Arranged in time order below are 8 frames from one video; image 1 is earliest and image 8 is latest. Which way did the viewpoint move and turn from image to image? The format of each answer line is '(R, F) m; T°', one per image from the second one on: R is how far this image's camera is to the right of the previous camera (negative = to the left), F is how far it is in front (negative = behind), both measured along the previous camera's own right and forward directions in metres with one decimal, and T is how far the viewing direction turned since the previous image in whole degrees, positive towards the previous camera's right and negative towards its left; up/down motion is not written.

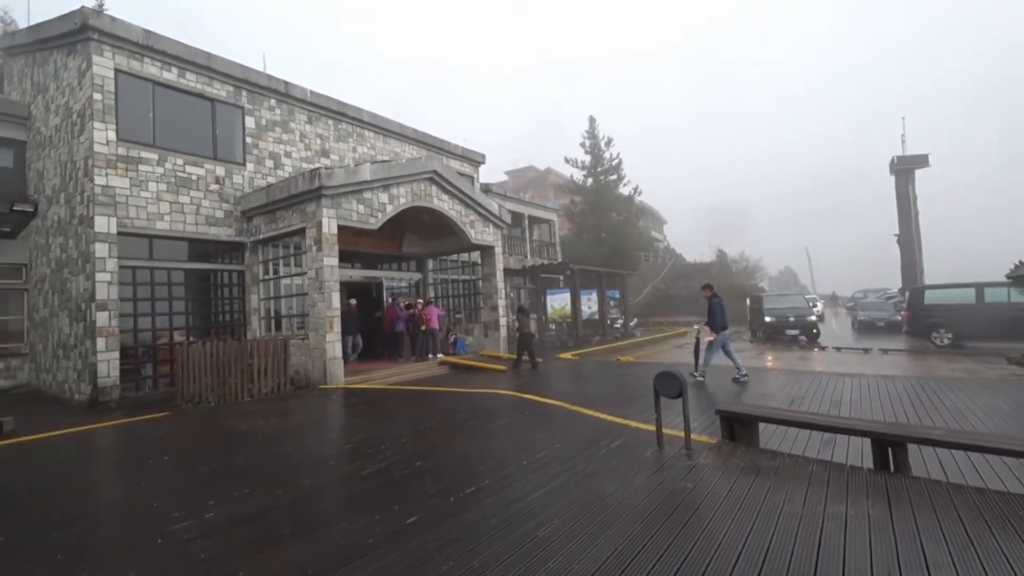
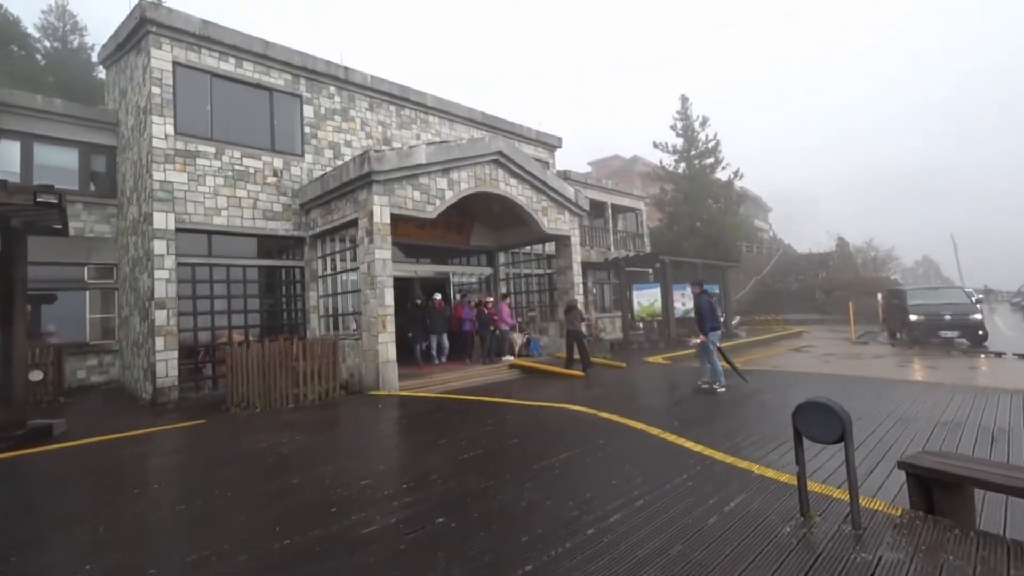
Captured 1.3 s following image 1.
(+0.2, +1.6) m; -11°
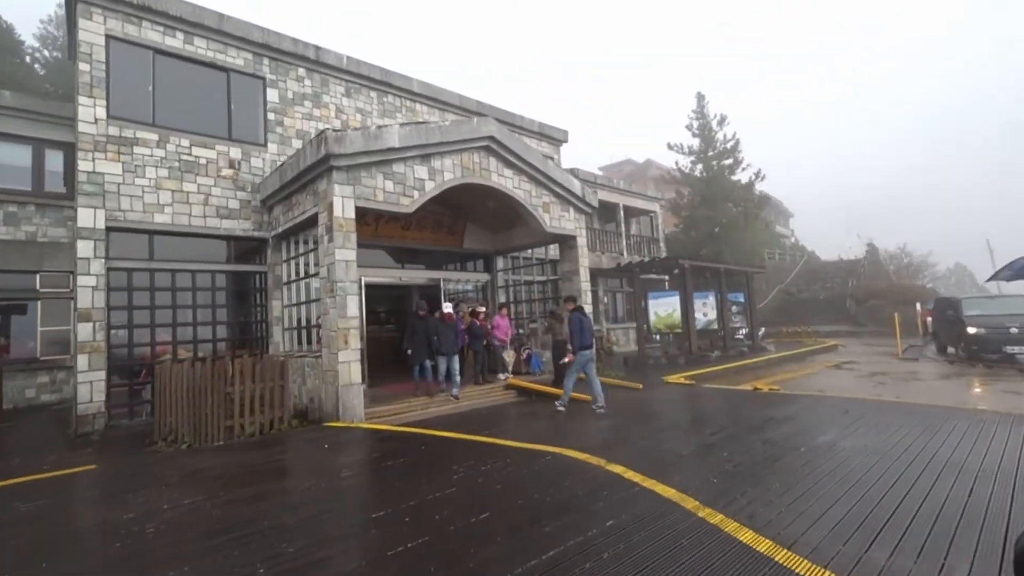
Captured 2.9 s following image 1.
(+0.4, +1.5) m; -2°
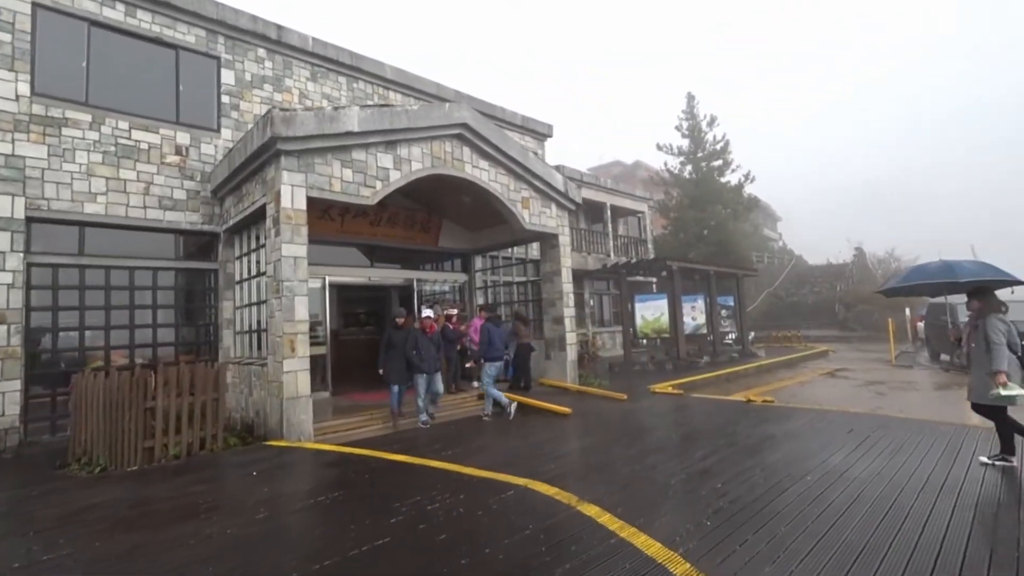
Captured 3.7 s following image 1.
(+0.3, +0.7) m; +1°
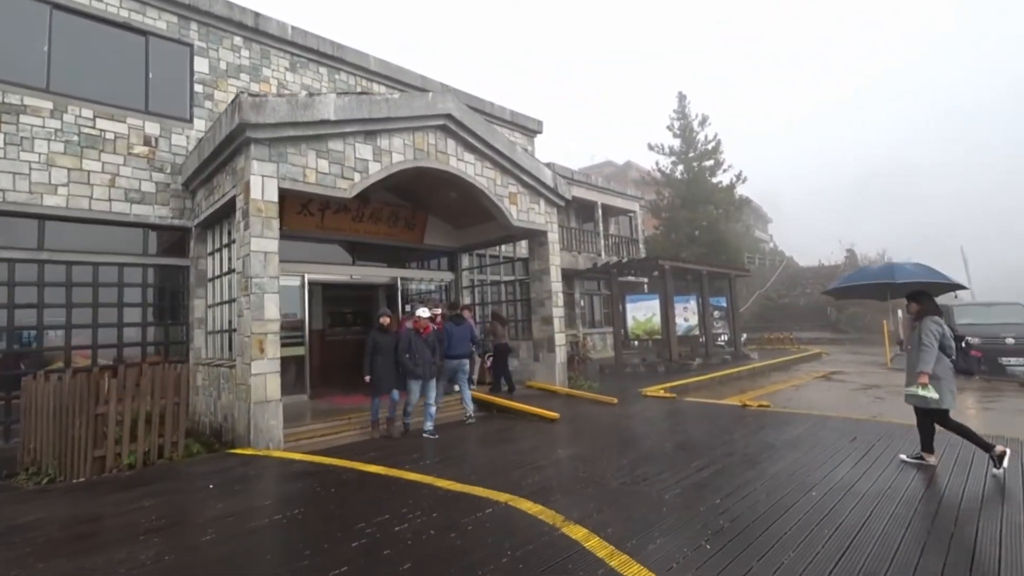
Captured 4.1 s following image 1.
(+0.1, +0.3) m; +1°
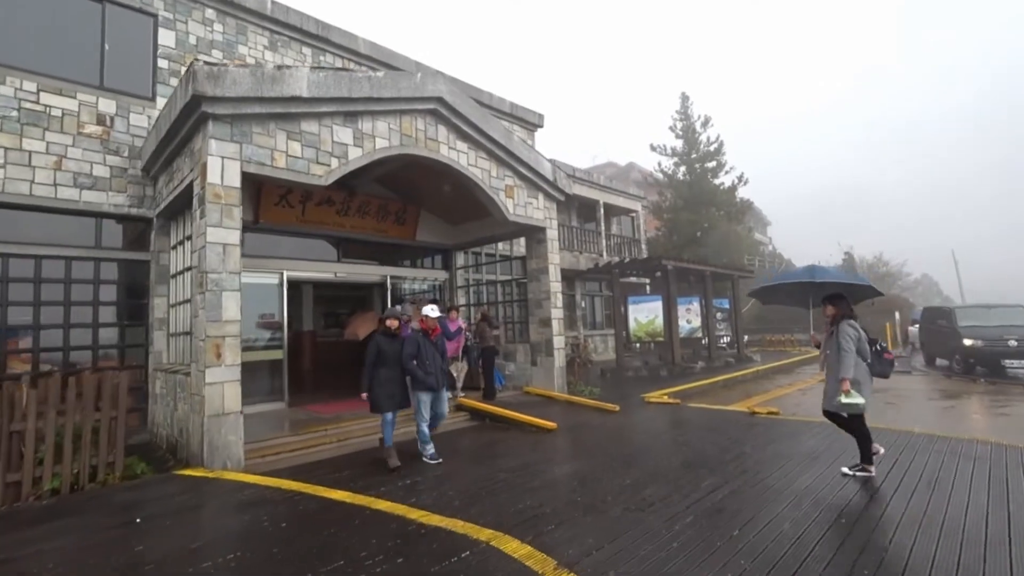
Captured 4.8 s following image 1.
(0.0, +0.7) m; 0°
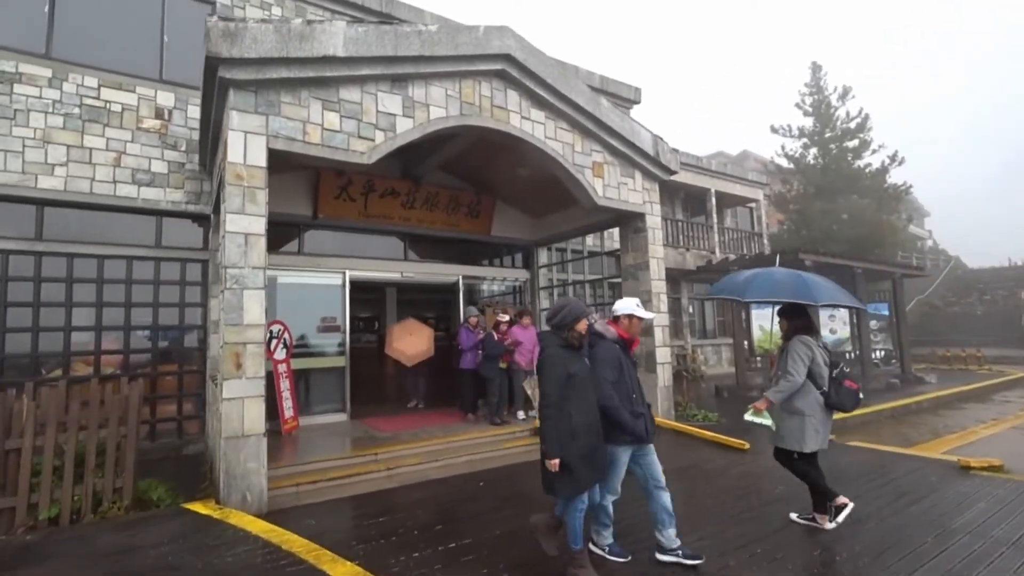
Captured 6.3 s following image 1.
(+0.1, +1.5) m; -12°
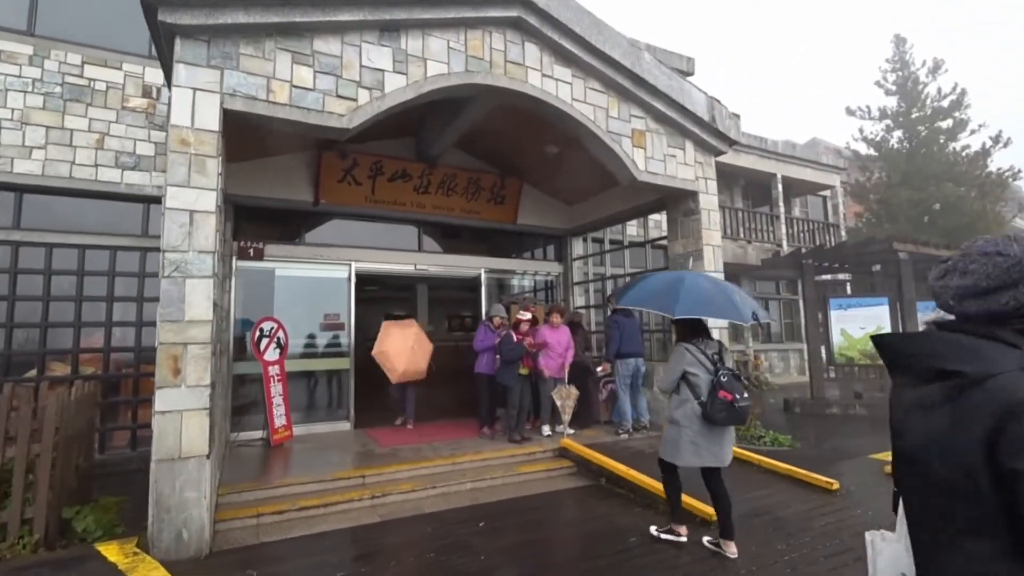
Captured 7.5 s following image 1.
(+0.4, +1.1) m; -6°
